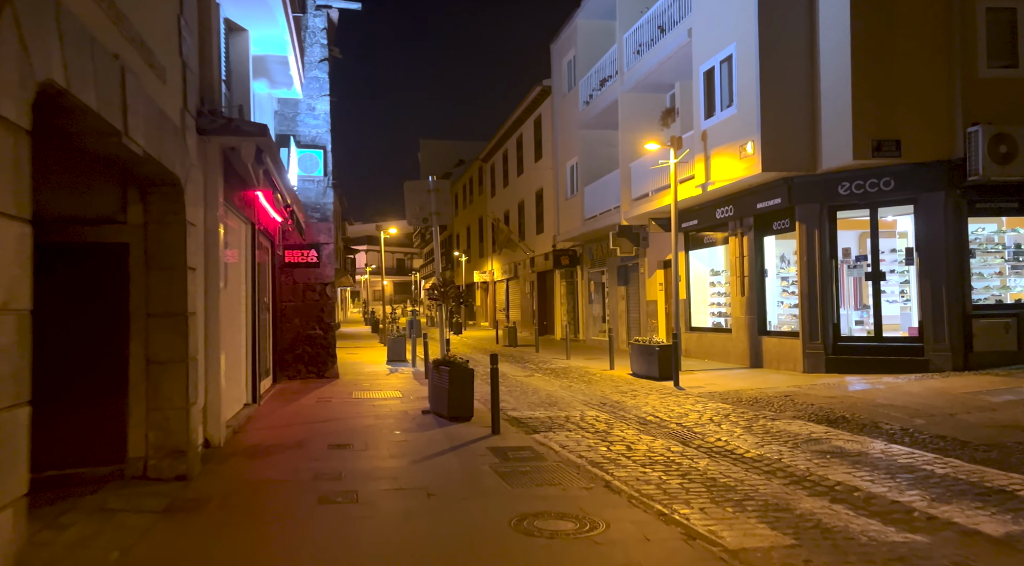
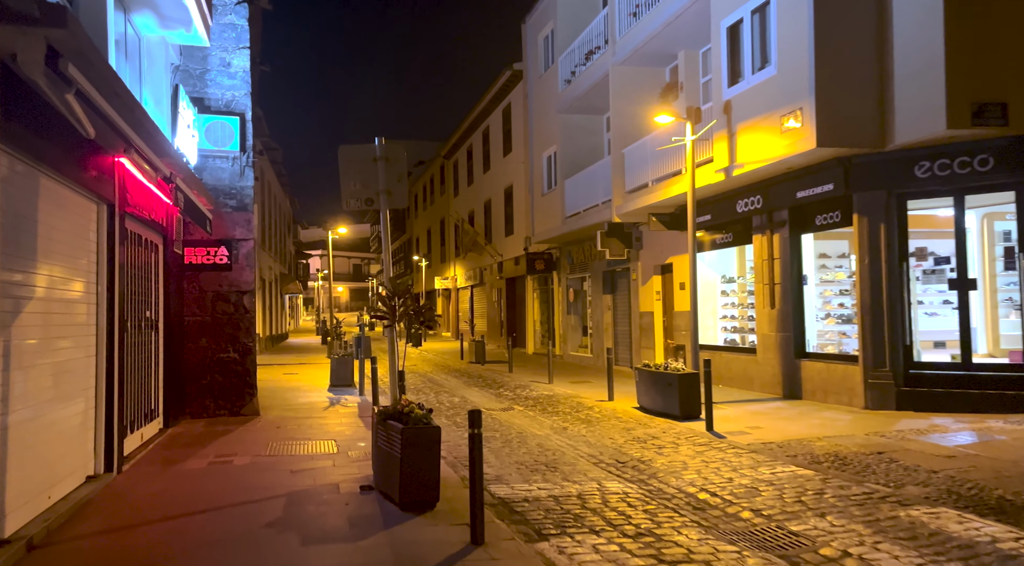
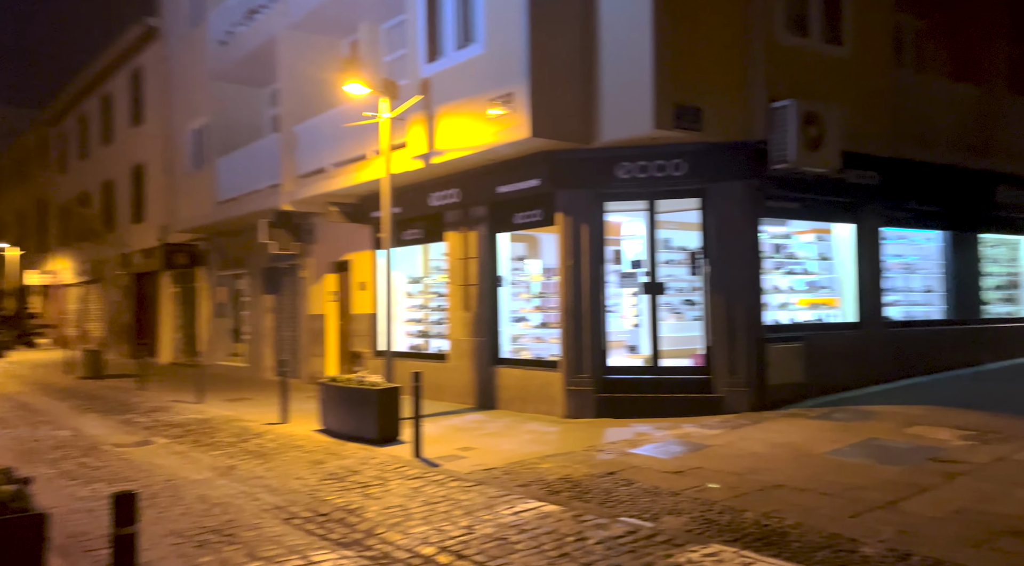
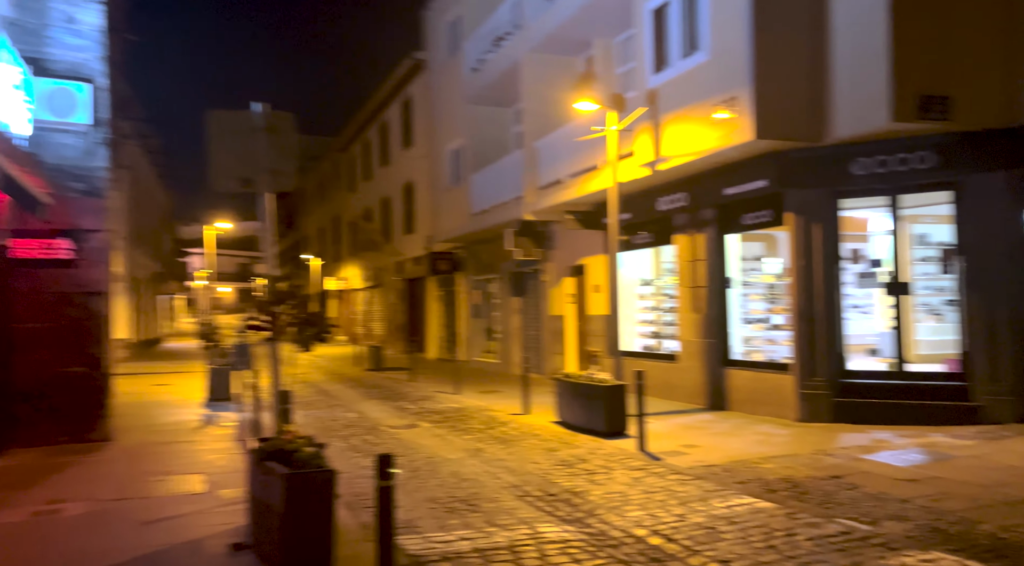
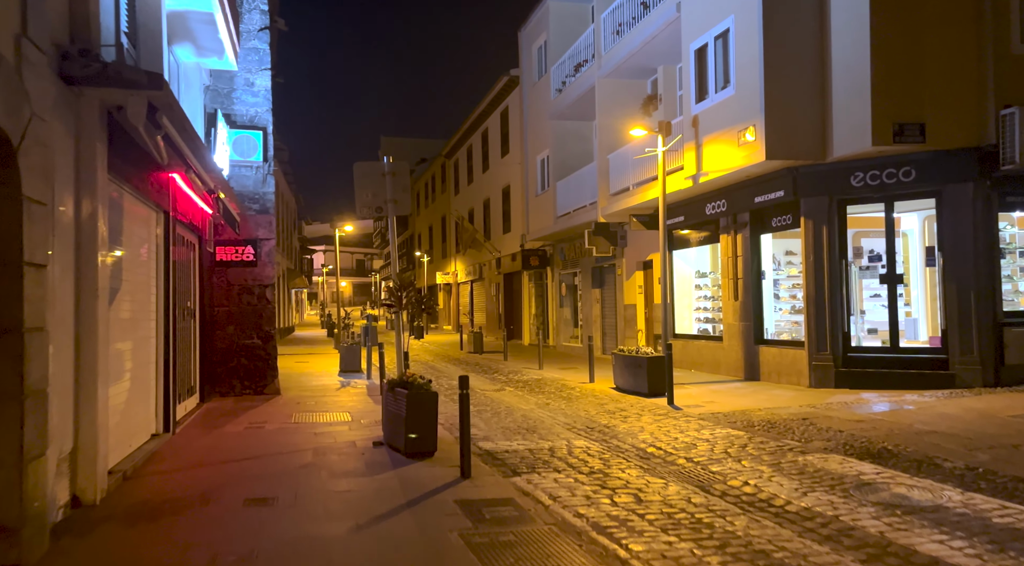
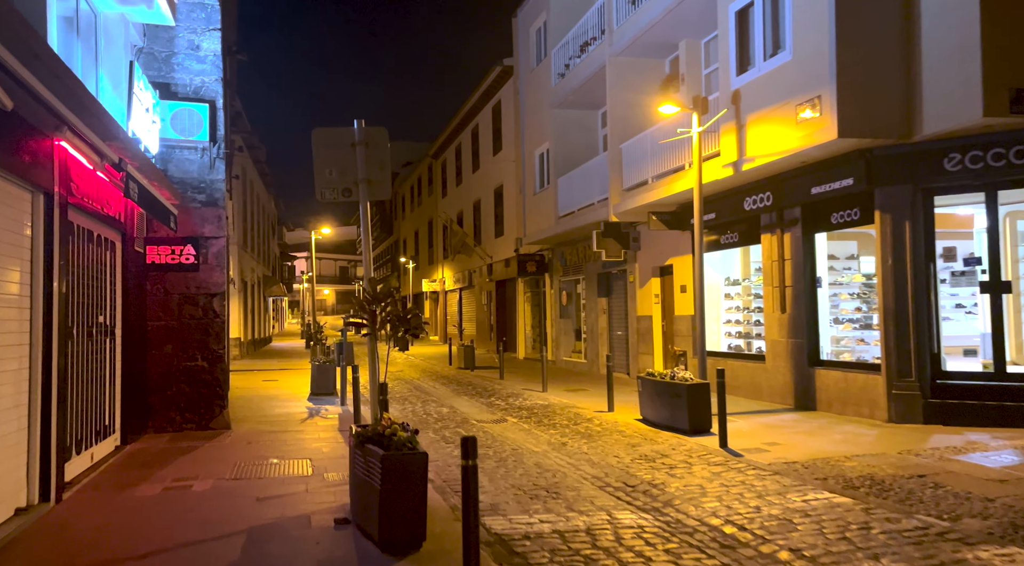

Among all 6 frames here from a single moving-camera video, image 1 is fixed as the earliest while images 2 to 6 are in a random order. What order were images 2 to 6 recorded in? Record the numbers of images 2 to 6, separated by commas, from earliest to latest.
5, 2, 6, 4, 3
